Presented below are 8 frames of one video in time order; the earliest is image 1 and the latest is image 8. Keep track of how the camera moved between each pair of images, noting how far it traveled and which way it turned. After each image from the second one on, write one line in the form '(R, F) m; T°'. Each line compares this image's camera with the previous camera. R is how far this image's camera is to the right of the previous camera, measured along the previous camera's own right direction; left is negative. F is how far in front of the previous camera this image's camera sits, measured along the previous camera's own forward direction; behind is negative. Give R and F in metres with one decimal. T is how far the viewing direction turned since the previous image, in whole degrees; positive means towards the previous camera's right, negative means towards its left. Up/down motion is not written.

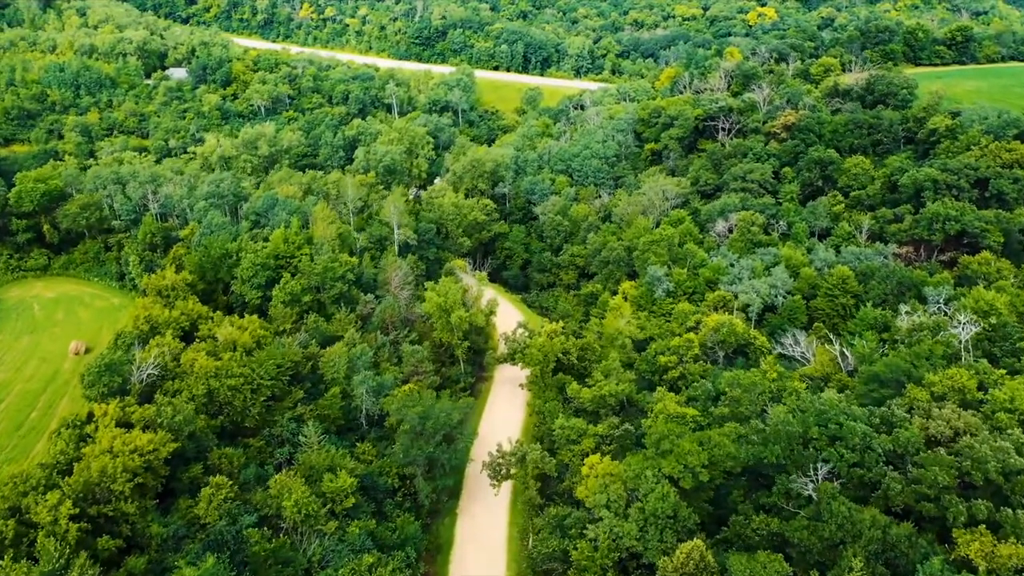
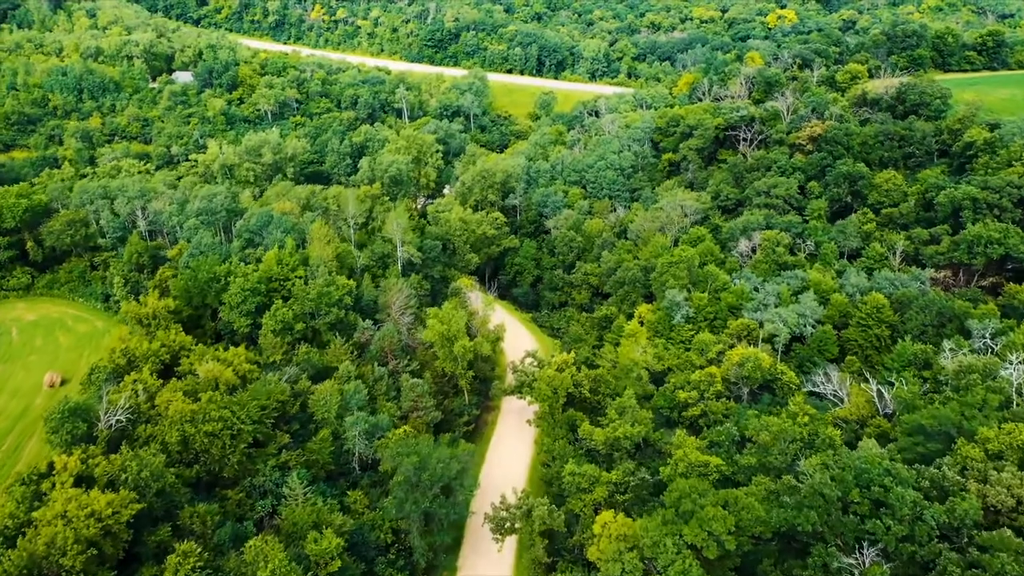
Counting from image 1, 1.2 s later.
(+0.4, +4.3) m; -1°
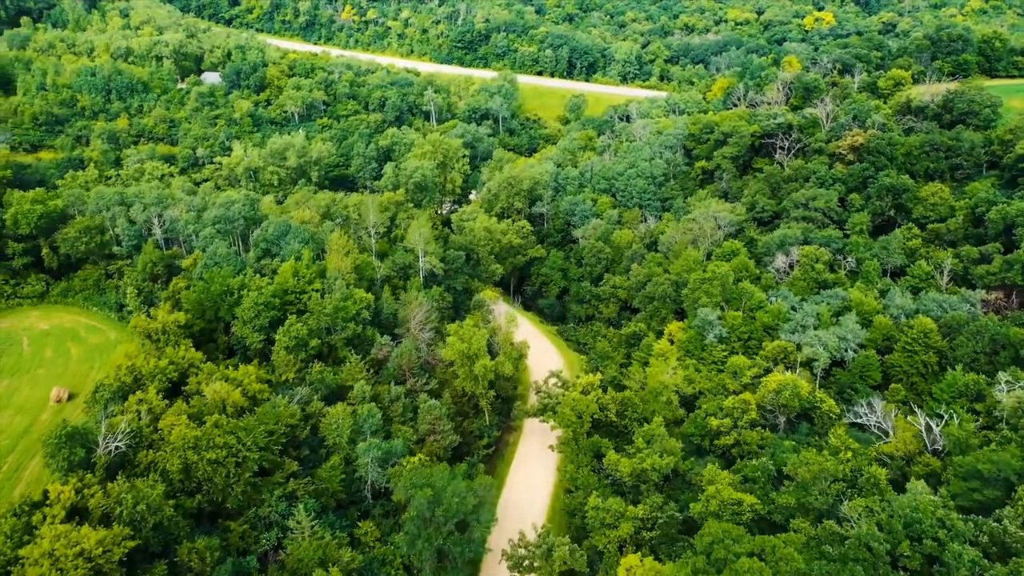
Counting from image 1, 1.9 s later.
(+0.2, +2.6) m; -2°
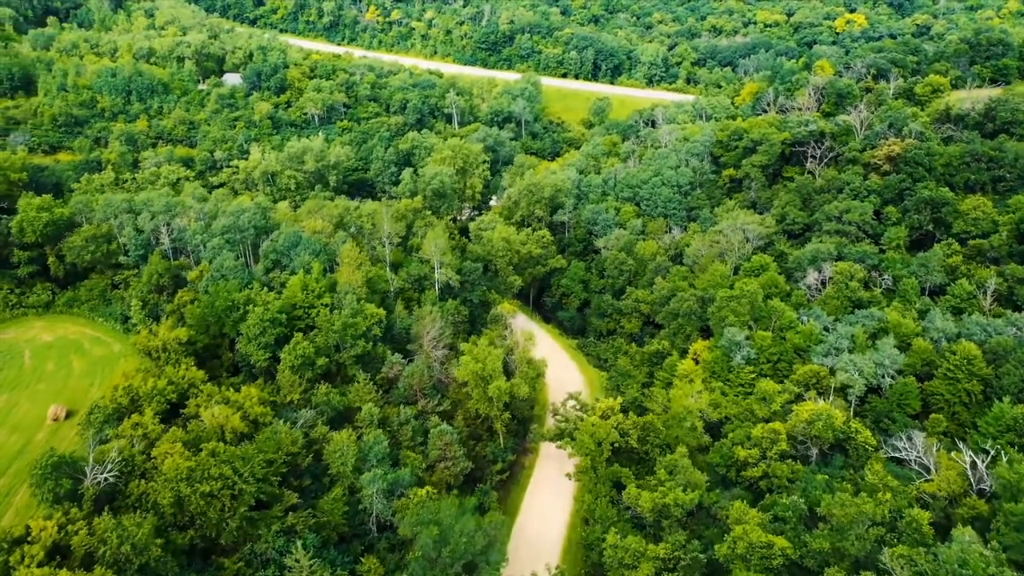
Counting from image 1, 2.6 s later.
(+0.3, +2.6) m; -2°
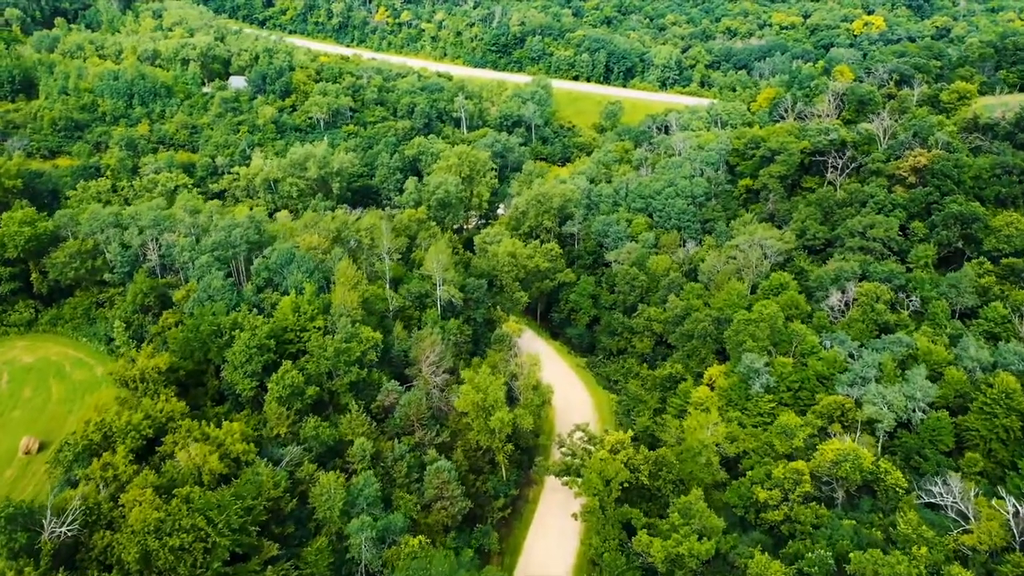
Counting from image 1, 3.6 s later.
(+0.4, +3.4) m; -1°
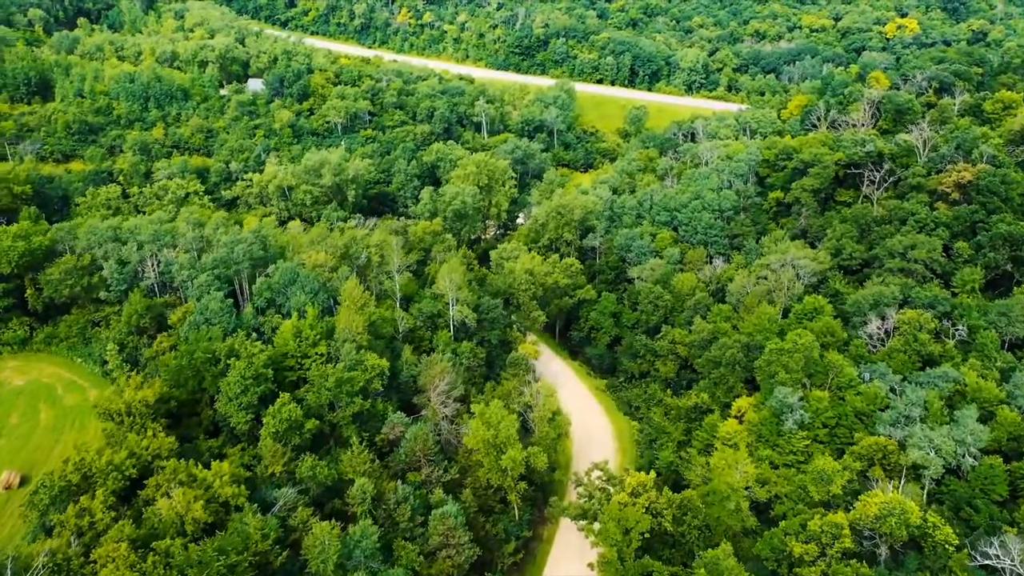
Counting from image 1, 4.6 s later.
(+0.3, +3.5) m; -2°
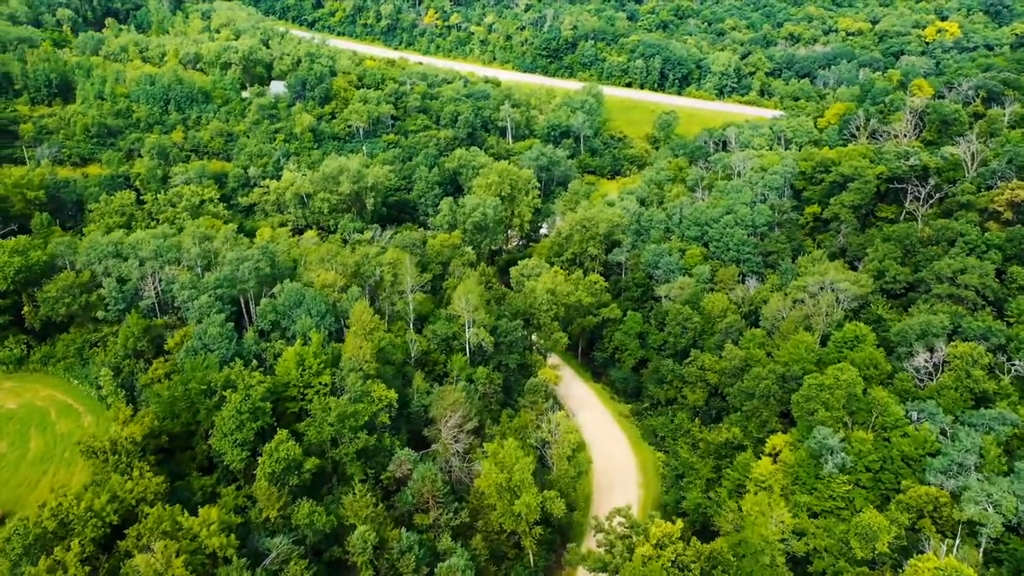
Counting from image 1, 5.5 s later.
(+0.4, +3.5) m; -2°
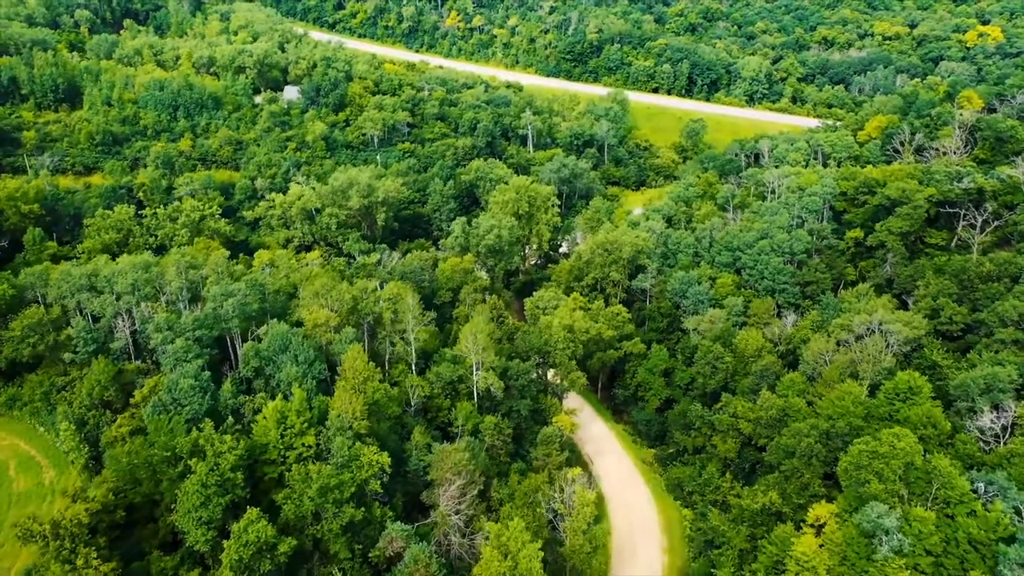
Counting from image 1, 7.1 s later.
(+0.6, +5.7) m; -2°
